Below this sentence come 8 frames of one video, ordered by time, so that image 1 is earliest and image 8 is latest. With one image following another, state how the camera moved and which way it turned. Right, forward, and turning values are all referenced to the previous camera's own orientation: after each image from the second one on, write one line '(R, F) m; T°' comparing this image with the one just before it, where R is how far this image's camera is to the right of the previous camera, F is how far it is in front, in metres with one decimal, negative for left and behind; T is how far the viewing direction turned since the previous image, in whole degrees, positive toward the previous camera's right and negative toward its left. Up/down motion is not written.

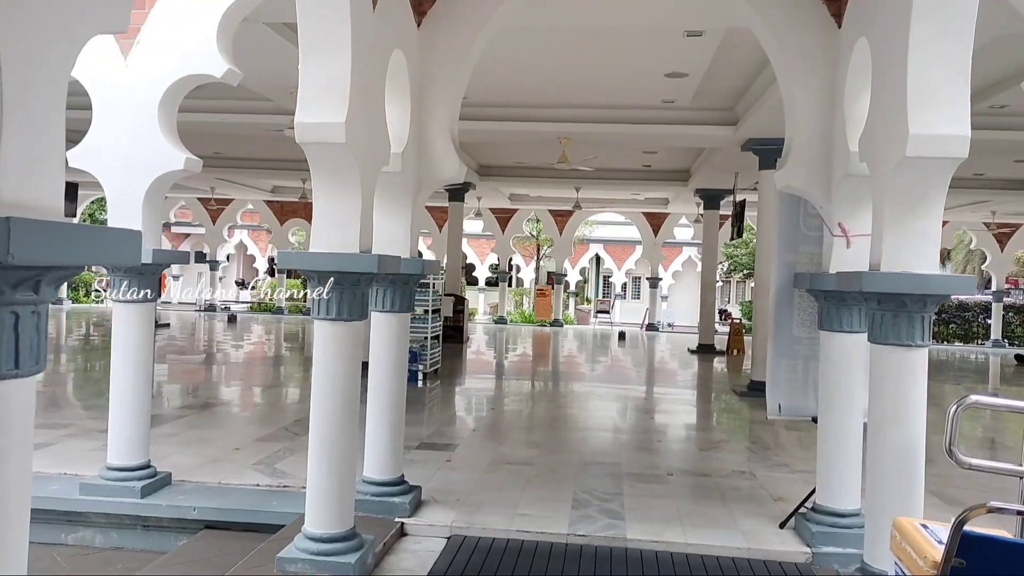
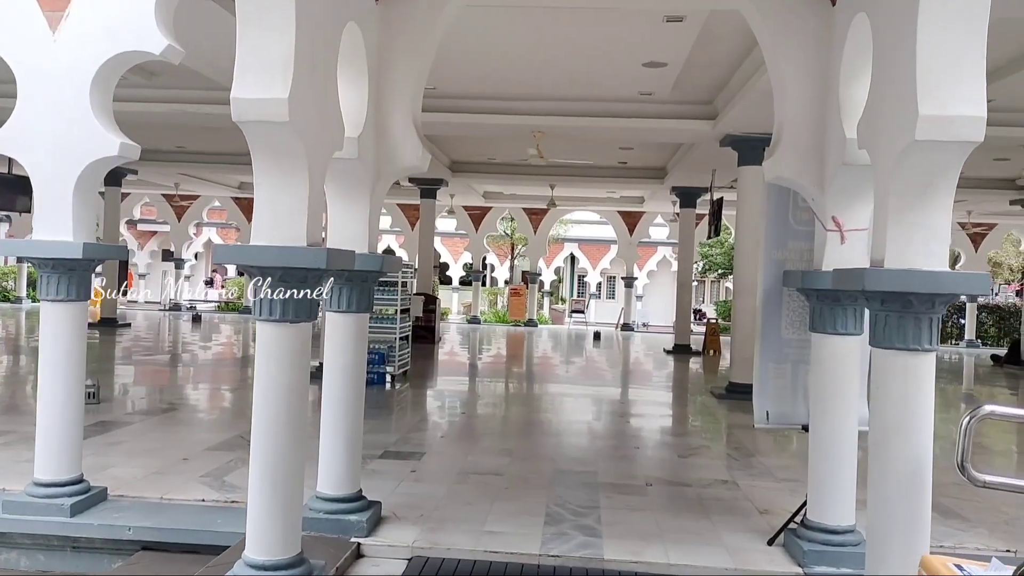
(0.0, +0.3) m; +2°
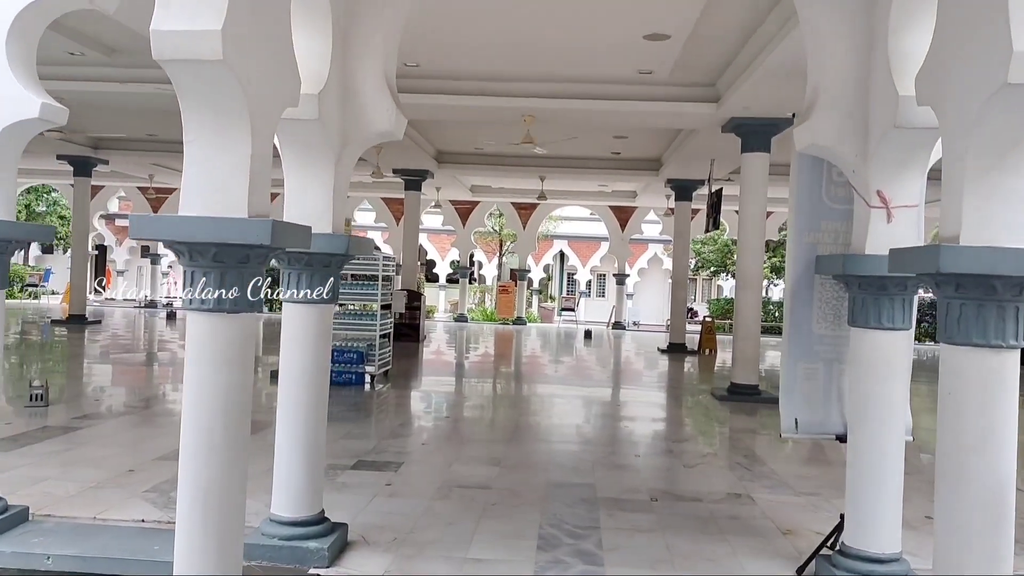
(0.0, +0.6) m; +1°
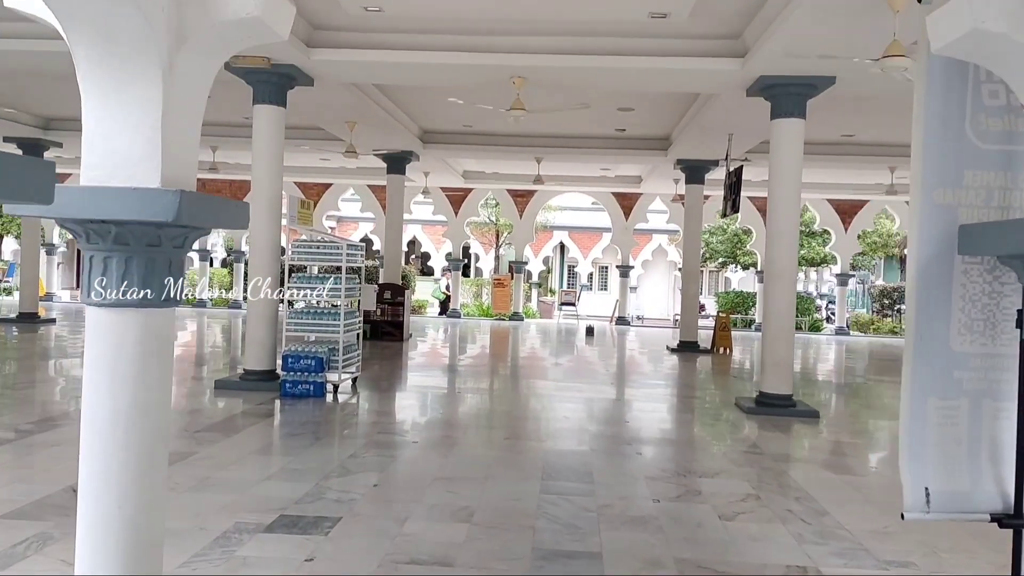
(+0.1, +1.3) m; 0°
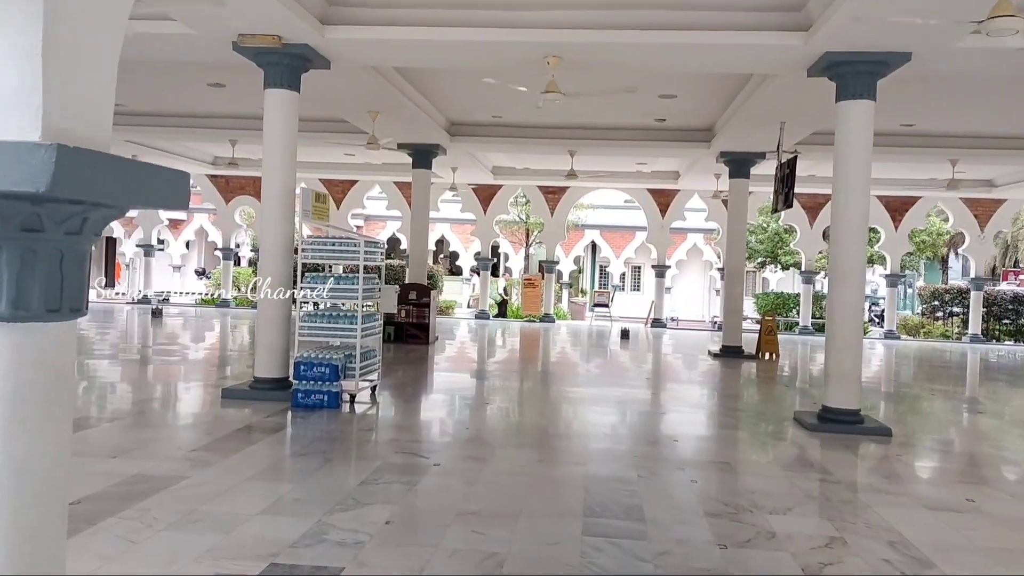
(0.0, +0.7) m; -2°
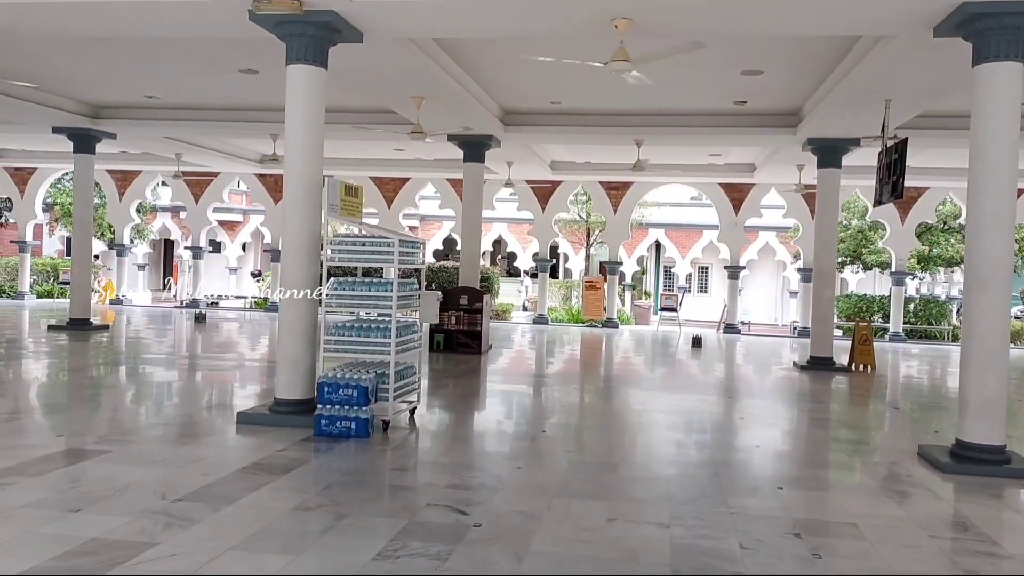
(0.0, +1.0) m; -4°
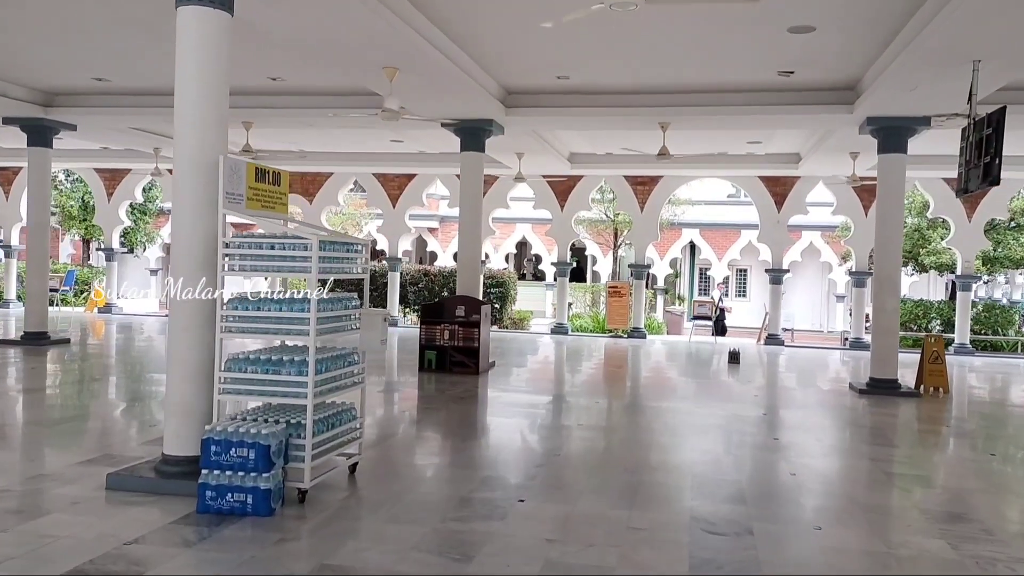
(+0.4, +1.5) m; -2°
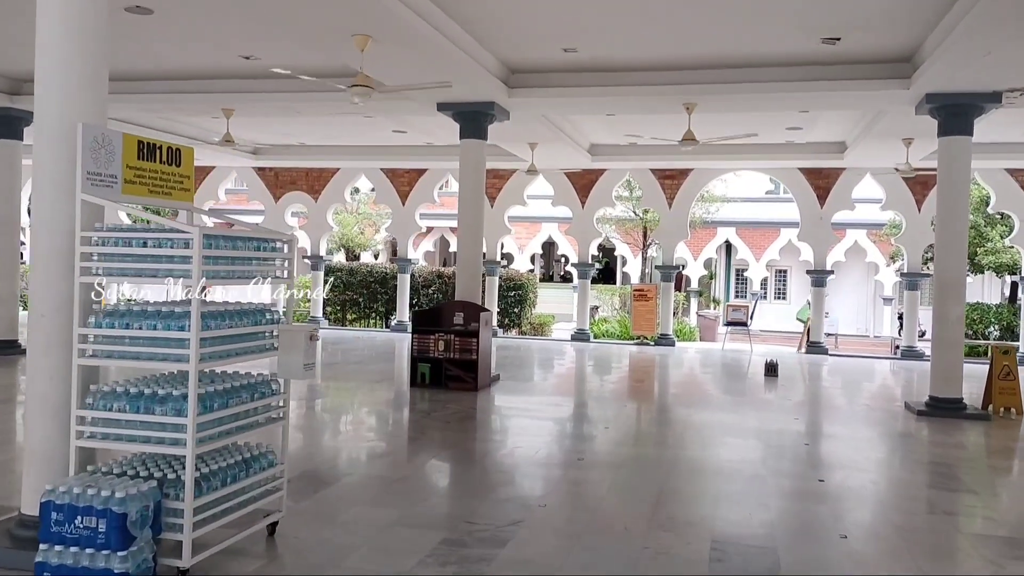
(+0.3, +1.1) m; -2°
